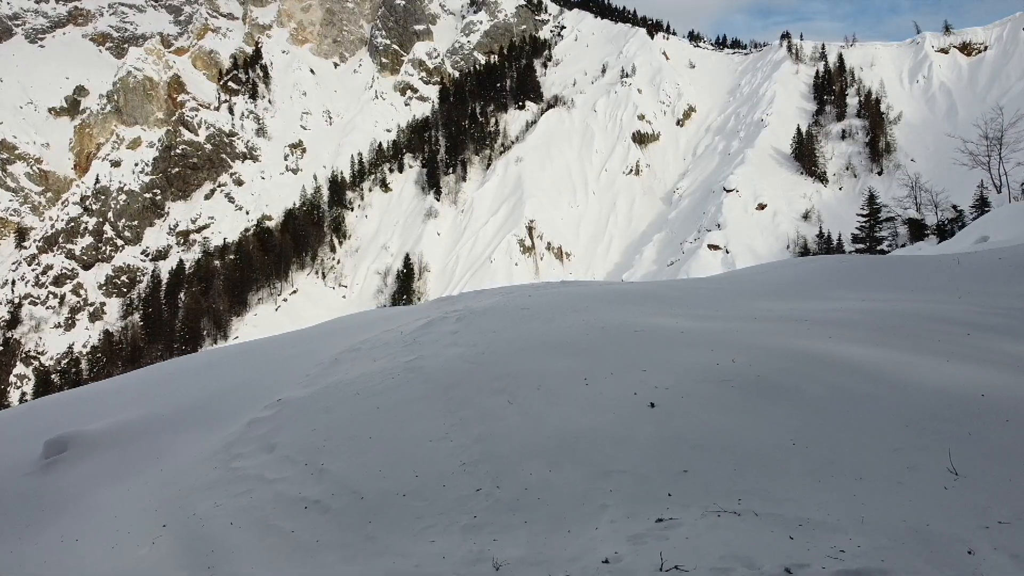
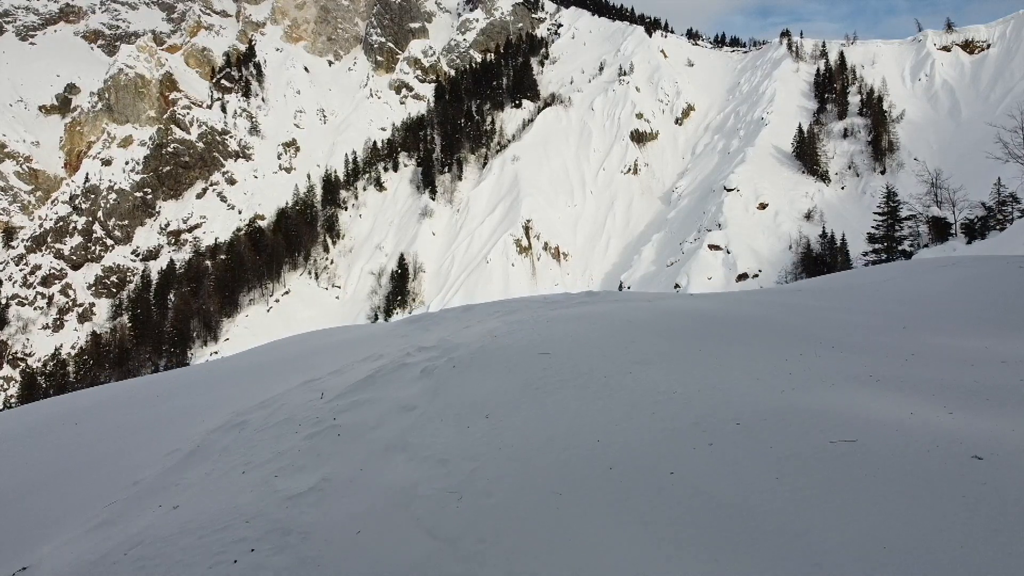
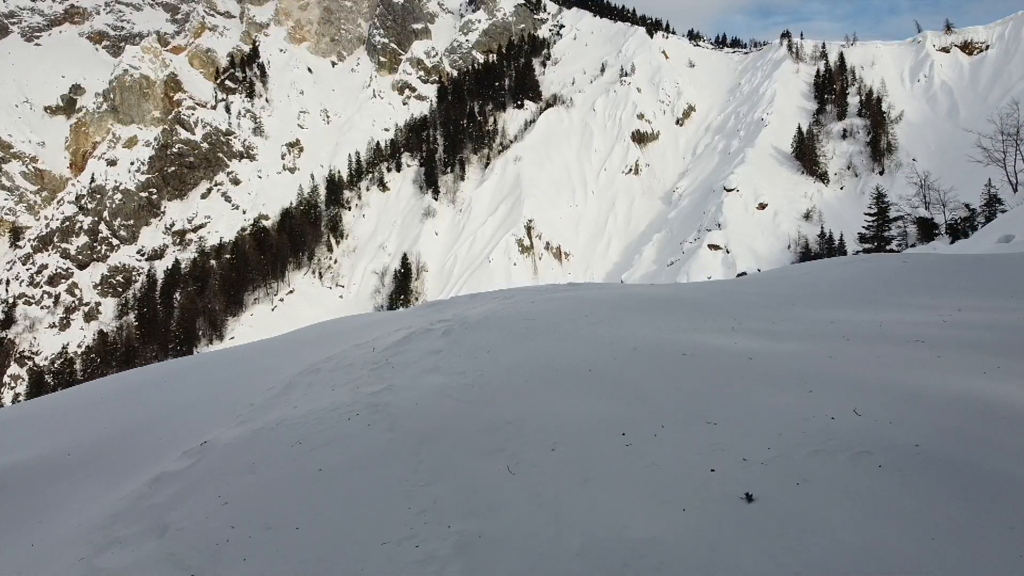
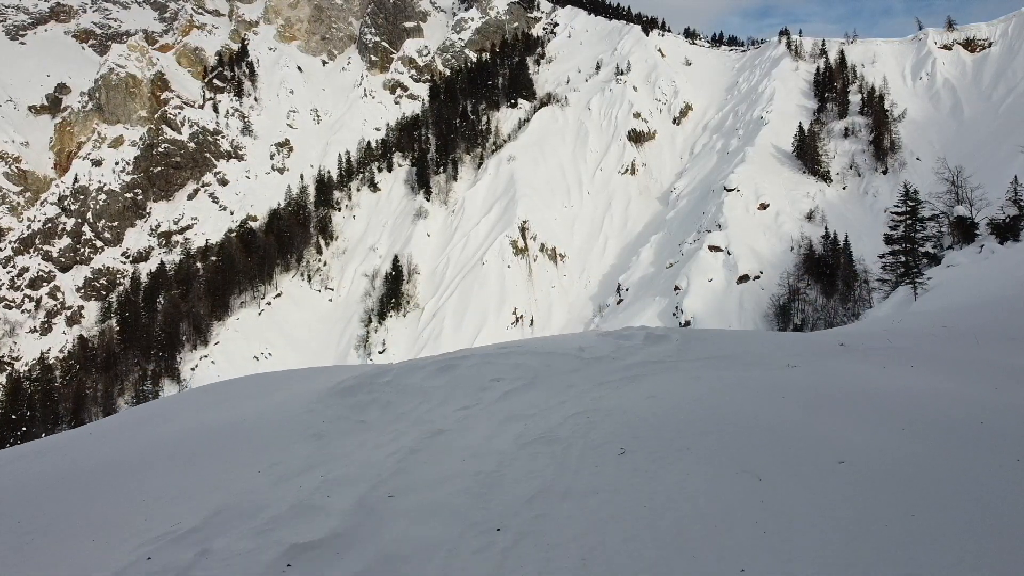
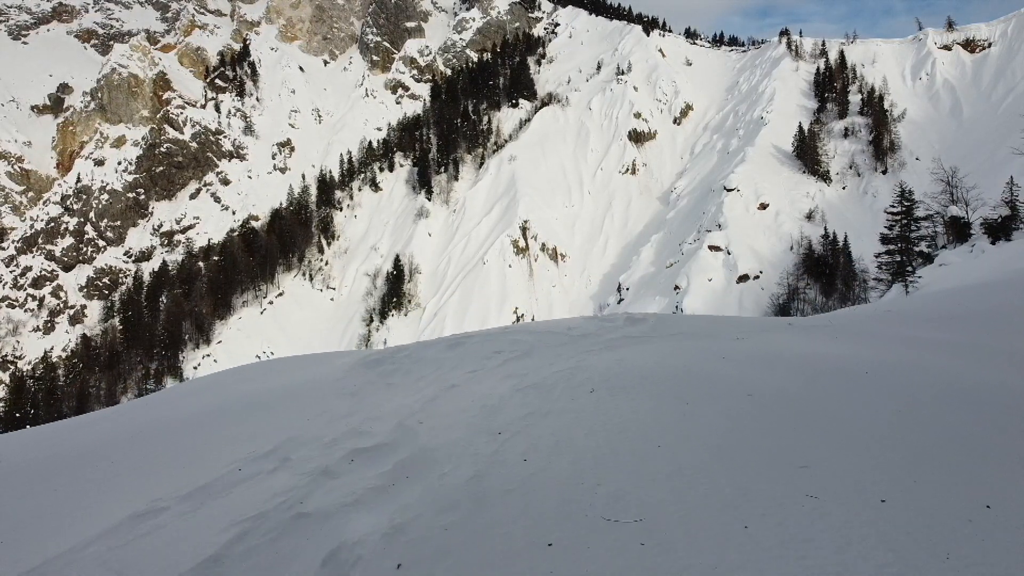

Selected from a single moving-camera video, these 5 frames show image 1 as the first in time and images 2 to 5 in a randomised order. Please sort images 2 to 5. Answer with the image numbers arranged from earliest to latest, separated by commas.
3, 2, 5, 4
